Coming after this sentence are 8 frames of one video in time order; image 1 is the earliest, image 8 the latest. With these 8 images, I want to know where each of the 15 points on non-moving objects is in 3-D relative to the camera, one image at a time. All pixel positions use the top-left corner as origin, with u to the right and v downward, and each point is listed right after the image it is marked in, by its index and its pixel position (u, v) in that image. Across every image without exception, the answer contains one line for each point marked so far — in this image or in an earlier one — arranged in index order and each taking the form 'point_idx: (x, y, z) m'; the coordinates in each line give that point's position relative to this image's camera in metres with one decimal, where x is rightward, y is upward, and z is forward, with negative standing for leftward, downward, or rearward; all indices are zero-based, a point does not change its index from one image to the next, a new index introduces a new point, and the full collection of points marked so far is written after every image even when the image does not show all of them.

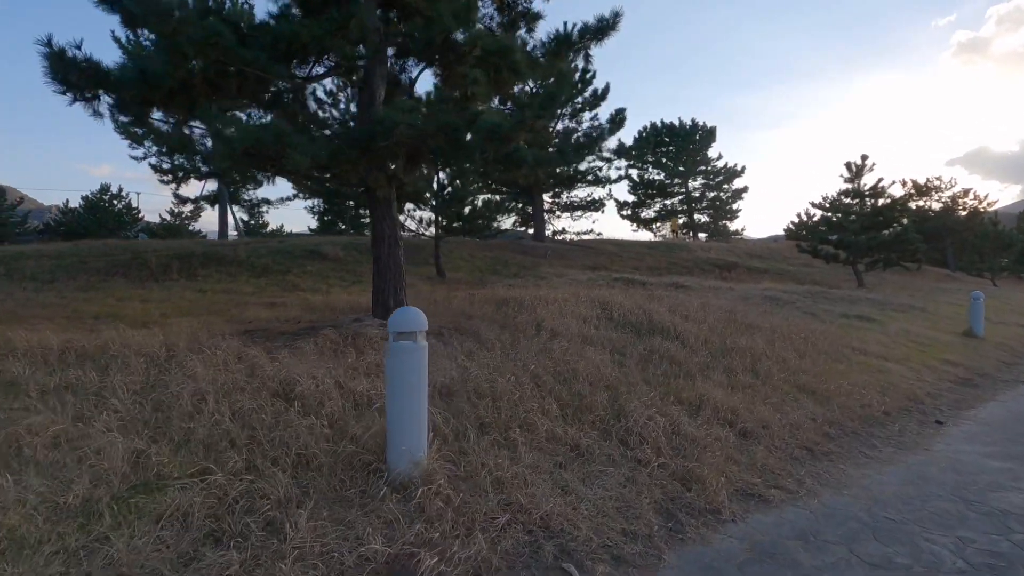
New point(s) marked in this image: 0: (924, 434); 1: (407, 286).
0: (+5.6, -2.0, +7.3) m
1: (-3.7, +0.1, +18.6) m
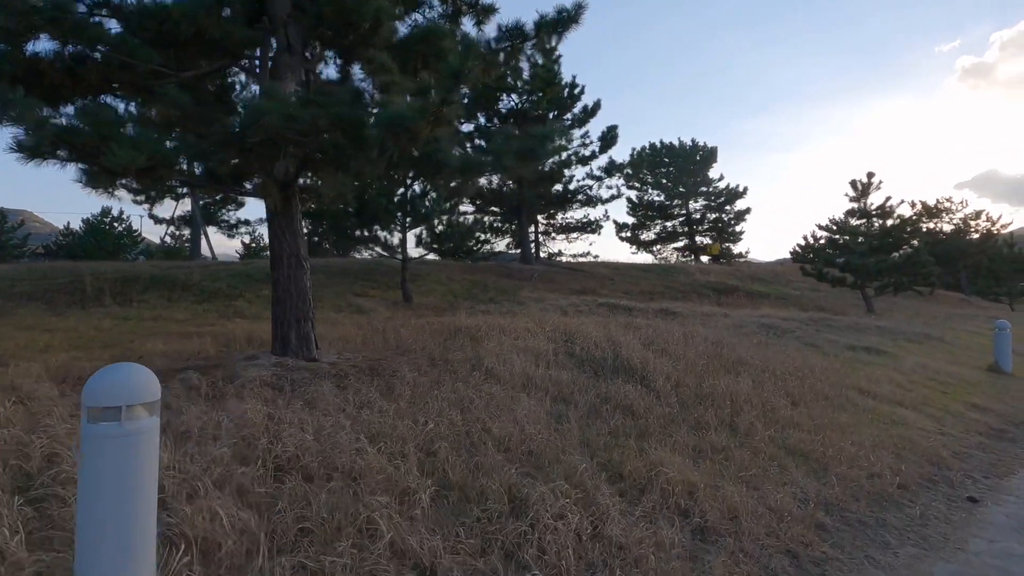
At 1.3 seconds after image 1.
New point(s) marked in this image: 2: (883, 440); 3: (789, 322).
0: (+4.5, -2.4, +5.4) m
1: (-4.6, -0.8, +16.9) m
2: (+5.1, -2.1, +7.3) m
3: (+9.4, -1.2, +18.1) m
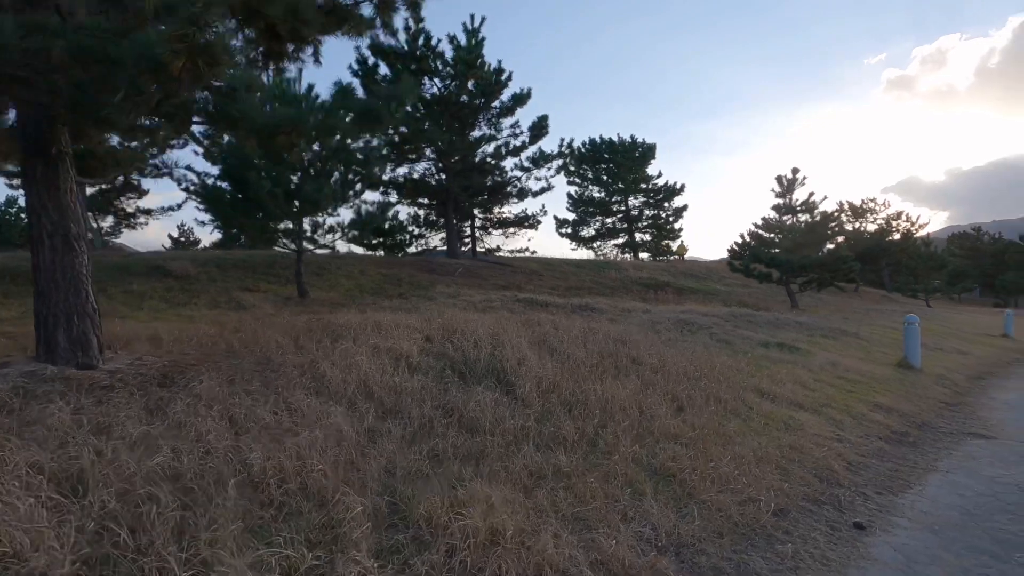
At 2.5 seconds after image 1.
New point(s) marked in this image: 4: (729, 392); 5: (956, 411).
0: (+2.6, -2.2, +4.4) m
1: (-7.5, -0.6, +15.0) m
2: (+3.1, -2.0, +6.4) m
3: (+6.4, -1.0, +17.5) m
4: (+3.4, -1.7, +8.5) m
5: (+8.3, -2.3, +10.1) m
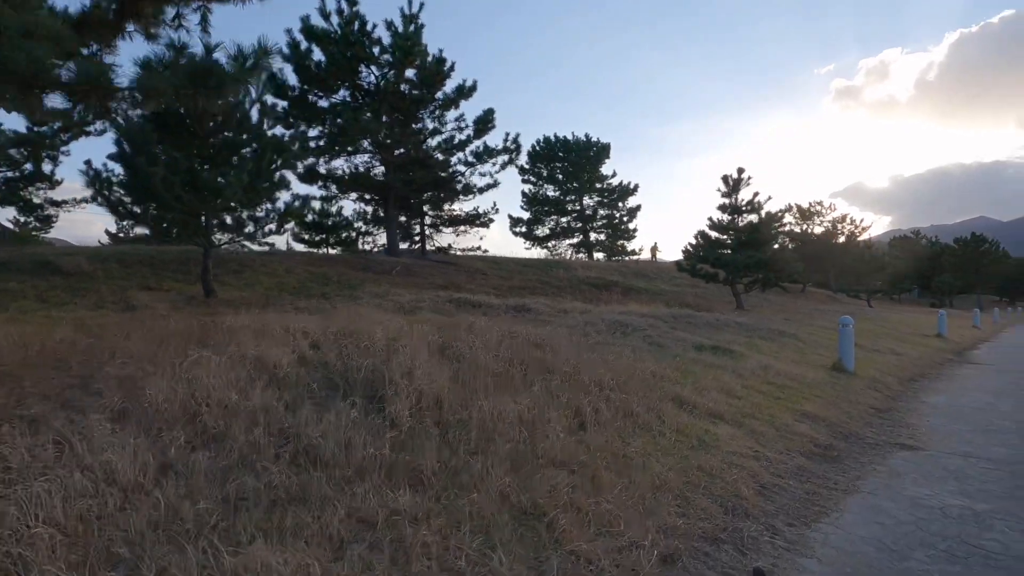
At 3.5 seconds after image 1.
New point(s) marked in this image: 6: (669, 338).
0: (+1.3, -2.2, +3.5) m
1: (-9.5, -0.6, +13.4) m
2: (+1.7, -2.0, +5.5) m
3: (+4.2, -1.0, +16.8) m
4: (+1.9, -1.7, +7.7) m
5: (+6.6, -2.3, +9.6) m
6: (+4.1, -1.3, +13.9) m
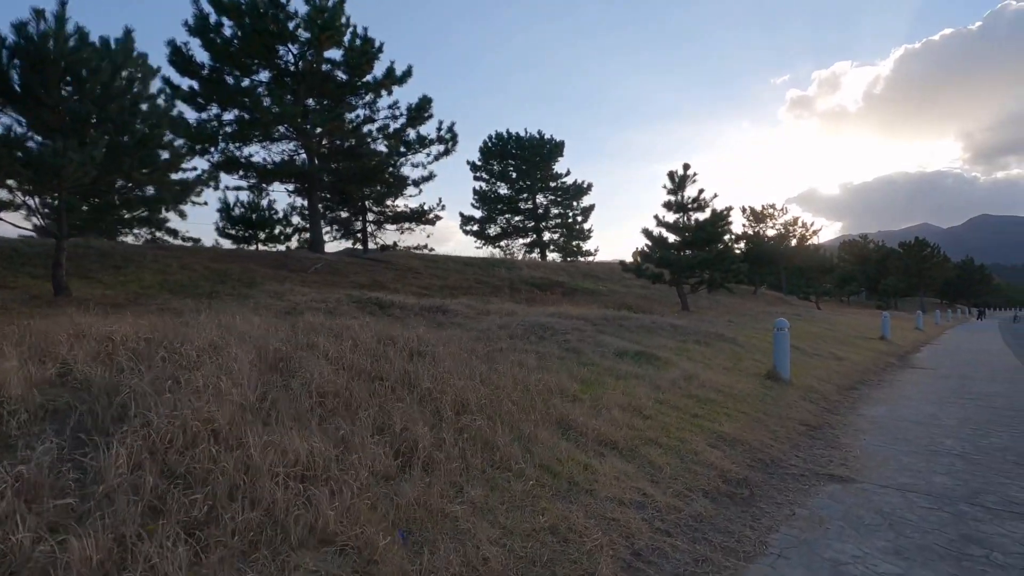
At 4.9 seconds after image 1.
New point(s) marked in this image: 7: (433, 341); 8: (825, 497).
0: (-0.3, -2.2, +1.8) m
1: (-11.7, -0.5, +11.0) m
2: (-0.1, -1.9, +3.8) m
3: (+1.7, -1.0, +15.3) m
4: (0.0, -1.6, +6.0) m
5: (+4.6, -2.3, +8.2) m
6: (+1.8, -1.3, +12.4) m
7: (-1.5, -1.0, +9.9) m
8: (+3.5, -2.3, +6.0) m
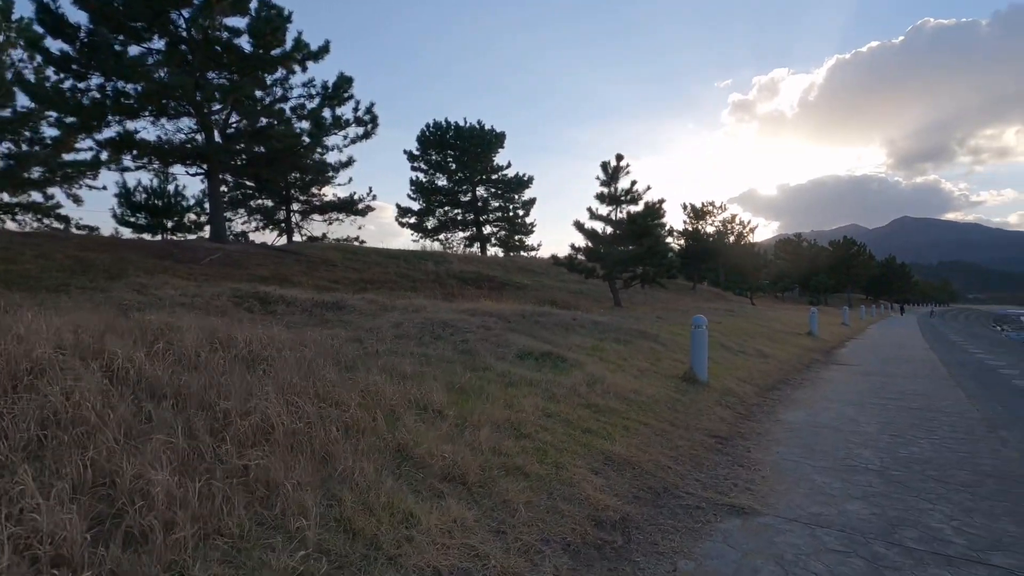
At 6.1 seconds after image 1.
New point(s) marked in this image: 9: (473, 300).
0: (-1.5, -2.1, +0.3) m
1: (-13.7, -0.3, +8.5) m
2: (-1.5, -1.8, +2.3) m
3: (-0.8, -0.8, +13.9) m
4: (-1.6, -1.5, +4.5) m
5: (+2.8, -2.2, +7.1) m
6: (-0.4, -1.1, +11.0) m
7: (-3.4, -0.9, +8.3) m
8: (+1.9, -2.3, +4.8) m
9: (-1.3, -0.4, +18.6) m
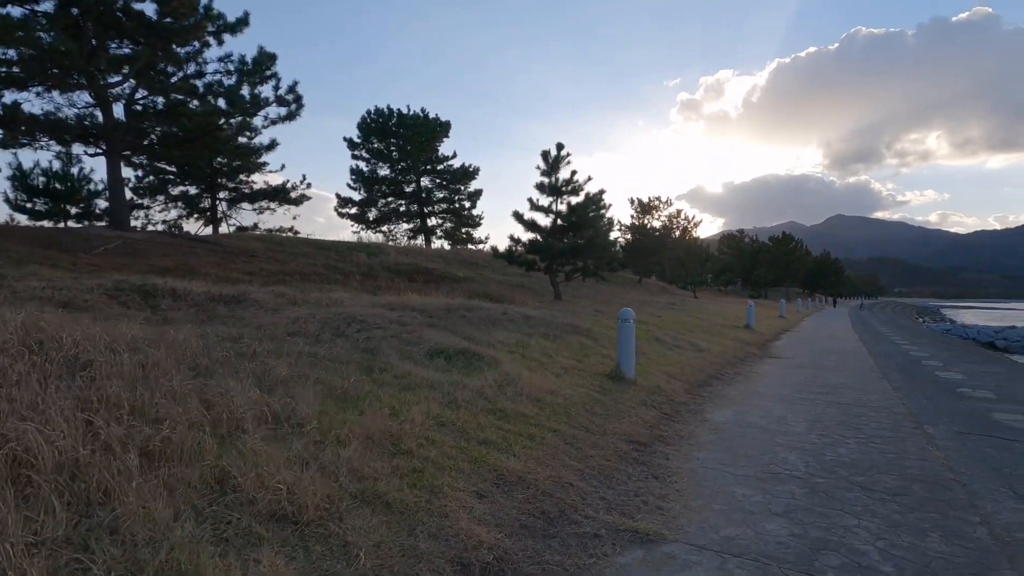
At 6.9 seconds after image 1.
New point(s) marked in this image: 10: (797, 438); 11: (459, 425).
0: (-2.2, -2.1, -0.8) m
1: (-15.1, -0.2, +6.2) m
2: (-2.4, -1.8, +1.2) m
3: (-2.6, -0.6, +12.8) m
4: (-2.7, -1.4, +3.4) m
5: (+1.5, -2.1, +6.3) m
6: (-2.1, -1.0, +9.9) m
7: (-4.8, -0.7, +6.9) m
8: (+0.7, -2.2, +4.0) m
9: (-3.6, -0.2, +17.4) m
10: (+4.1, -2.2, +7.8) m
11: (-0.6, -1.6, +6.3) m
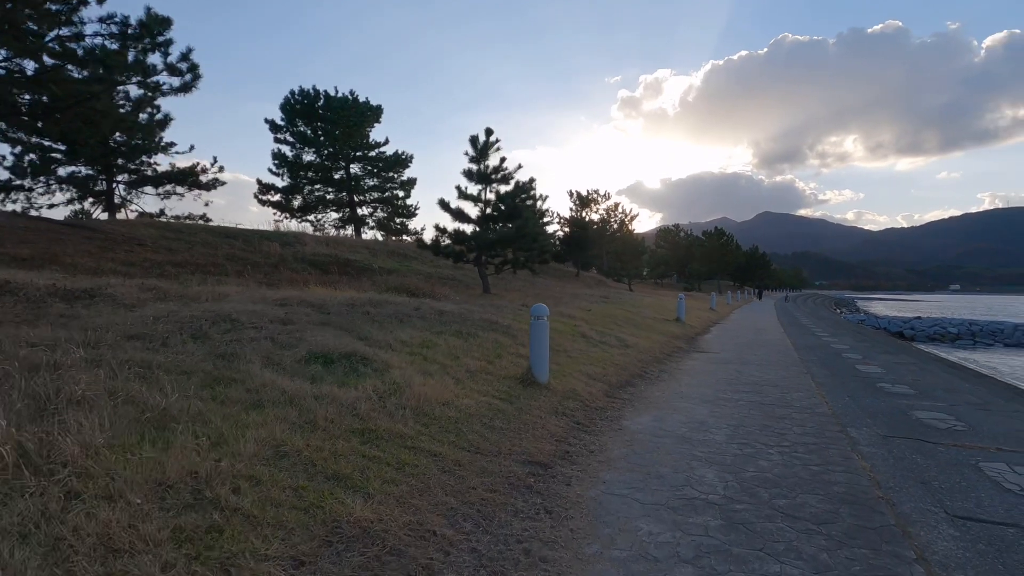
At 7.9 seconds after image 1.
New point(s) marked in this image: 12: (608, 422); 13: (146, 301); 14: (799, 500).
0: (-2.8, -2.1, -2.2) m
1: (-16.3, -0.1, +3.4) m
2: (-3.2, -1.8, -0.3) m
3: (-4.6, -0.5, +11.2) m
4: (-3.7, -1.4, +1.9) m
5: (+0.2, -2.0, +5.2) m
6: (-3.7, -0.9, +8.4) m
7: (-6.1, -0.7, +5.2) m
8: (-0.3, -2.1, +2.8) m
9: (-6.0, 0.0, +15.7) m
10: (+2.7, -2.1, +7.0) m
11: (-1.9, -1.5, +5.0) m
12: (+1.5, -2.1, +8.3) m
13: (-7.2, -0.3, +10.6) m
14: (+2.9, -2.1, +5.4) m
